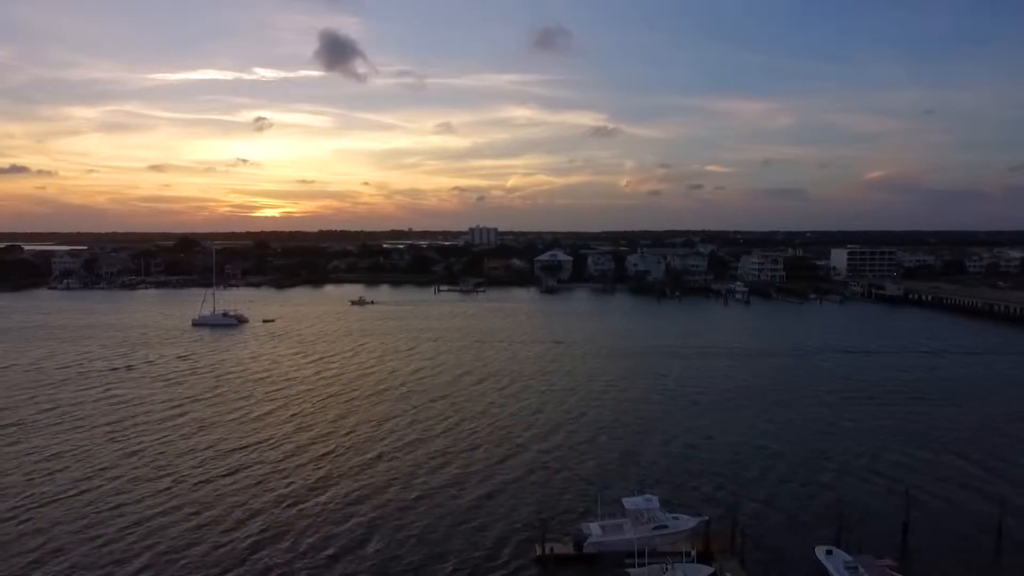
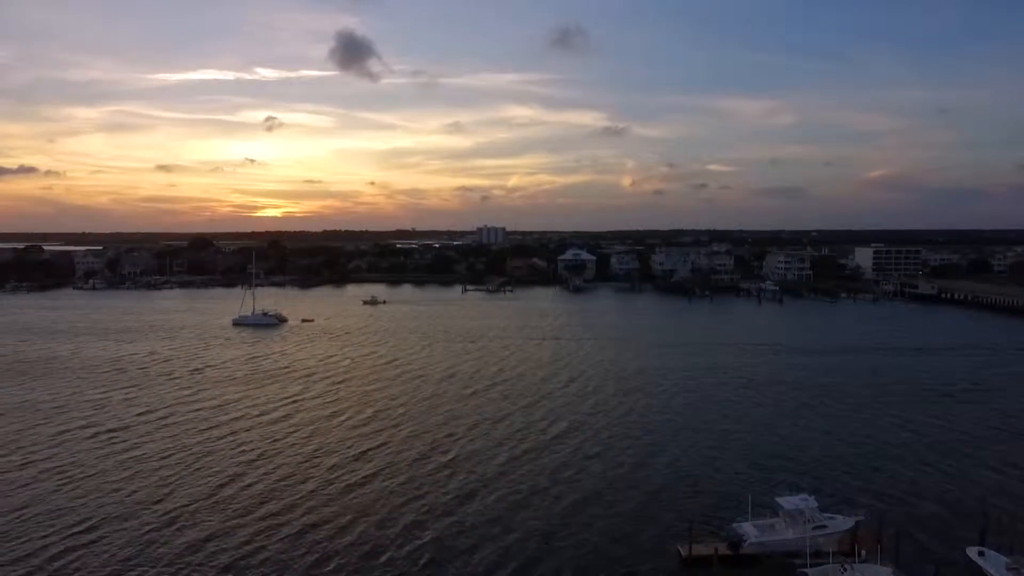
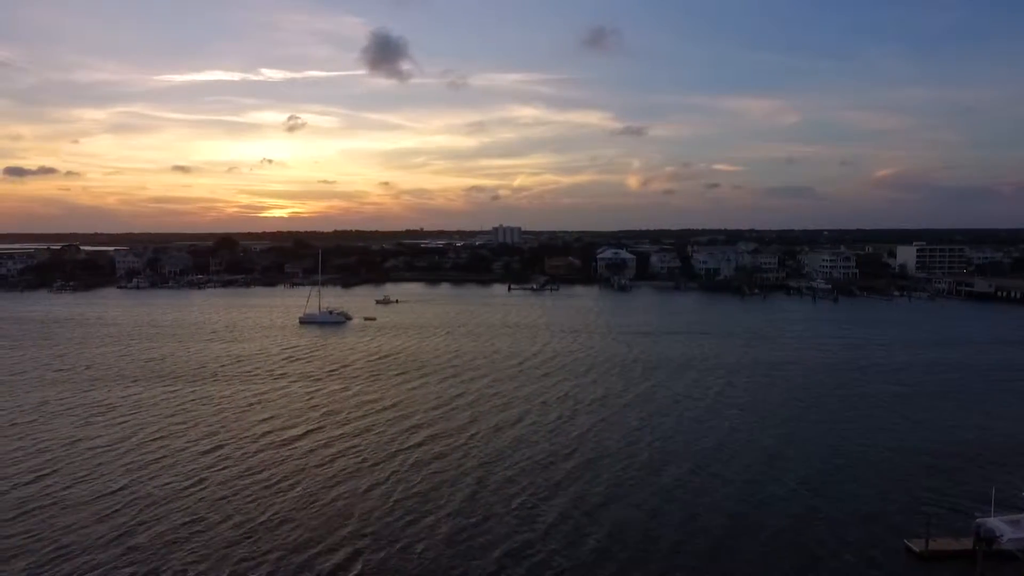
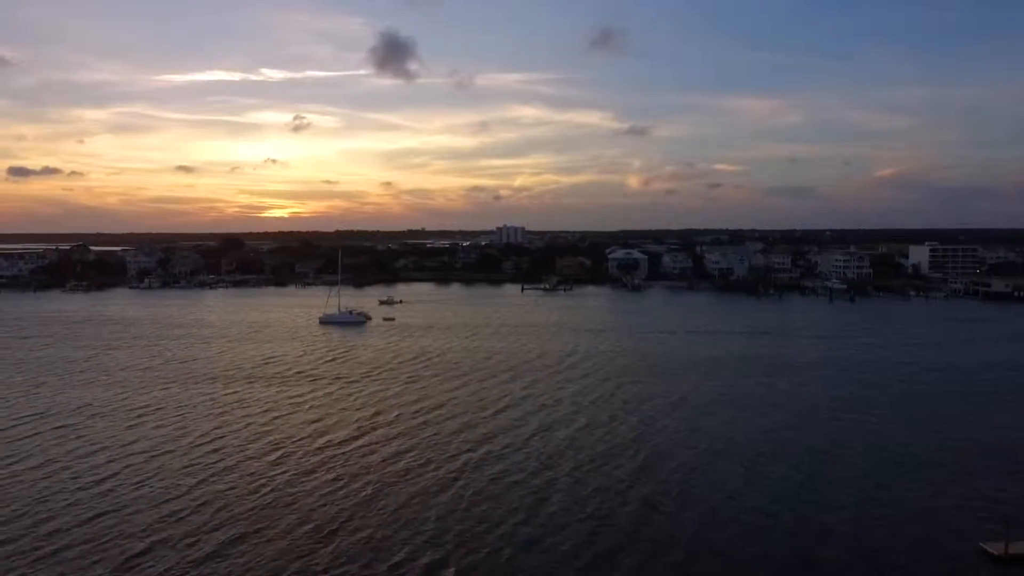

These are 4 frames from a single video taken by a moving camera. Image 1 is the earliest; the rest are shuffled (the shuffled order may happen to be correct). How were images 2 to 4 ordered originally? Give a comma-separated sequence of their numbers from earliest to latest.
2, 3, 4
